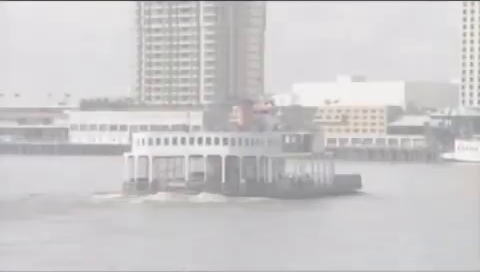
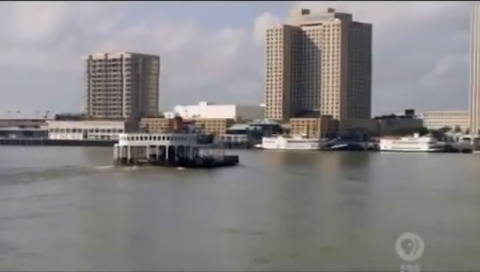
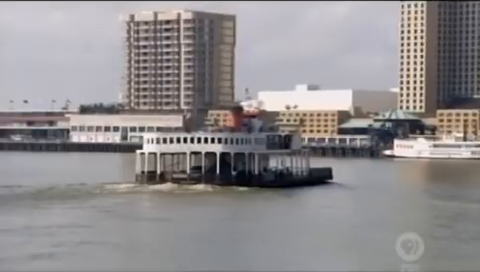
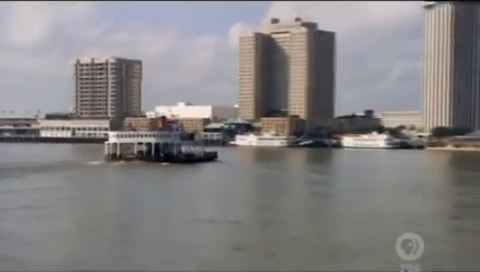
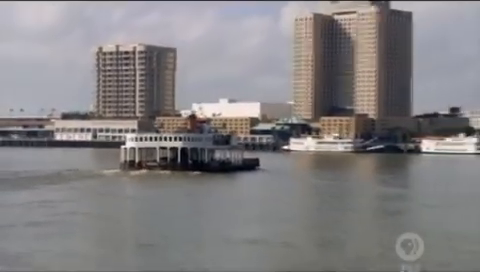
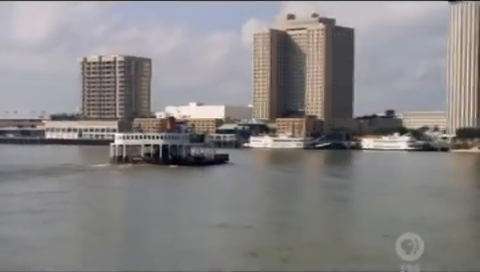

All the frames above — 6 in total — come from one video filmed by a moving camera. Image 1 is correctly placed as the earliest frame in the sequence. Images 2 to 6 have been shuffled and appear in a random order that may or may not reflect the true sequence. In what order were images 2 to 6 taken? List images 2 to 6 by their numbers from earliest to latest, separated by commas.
3, 5, 2, 6, 4
